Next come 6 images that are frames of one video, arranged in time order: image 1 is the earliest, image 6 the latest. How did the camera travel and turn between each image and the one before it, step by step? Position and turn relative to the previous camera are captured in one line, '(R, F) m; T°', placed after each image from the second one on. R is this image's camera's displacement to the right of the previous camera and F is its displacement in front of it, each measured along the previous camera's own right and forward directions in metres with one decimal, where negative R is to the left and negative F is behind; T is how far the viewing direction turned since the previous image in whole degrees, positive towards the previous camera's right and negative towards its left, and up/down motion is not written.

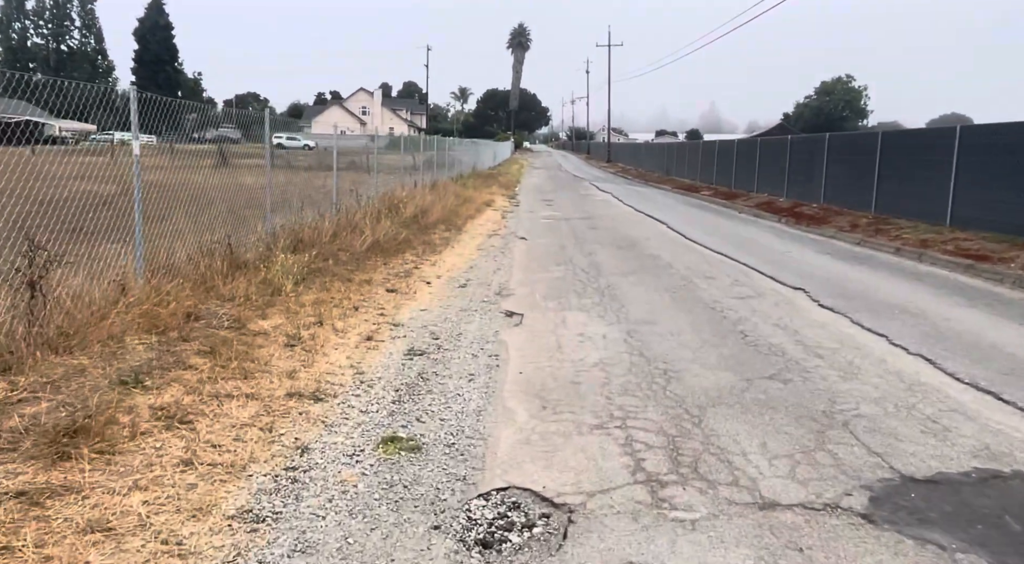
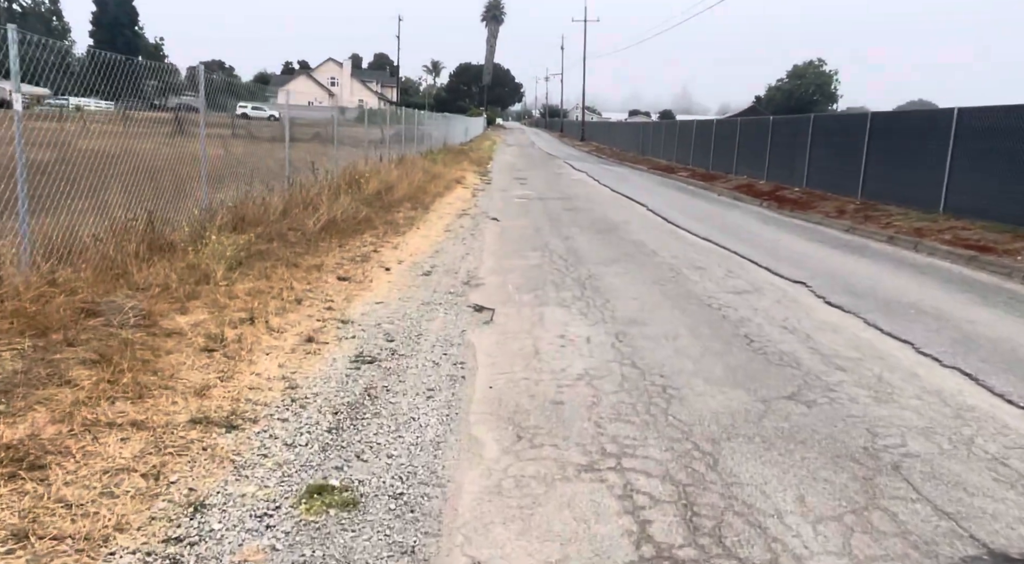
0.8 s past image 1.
(0.0, +1.1) m; +2°
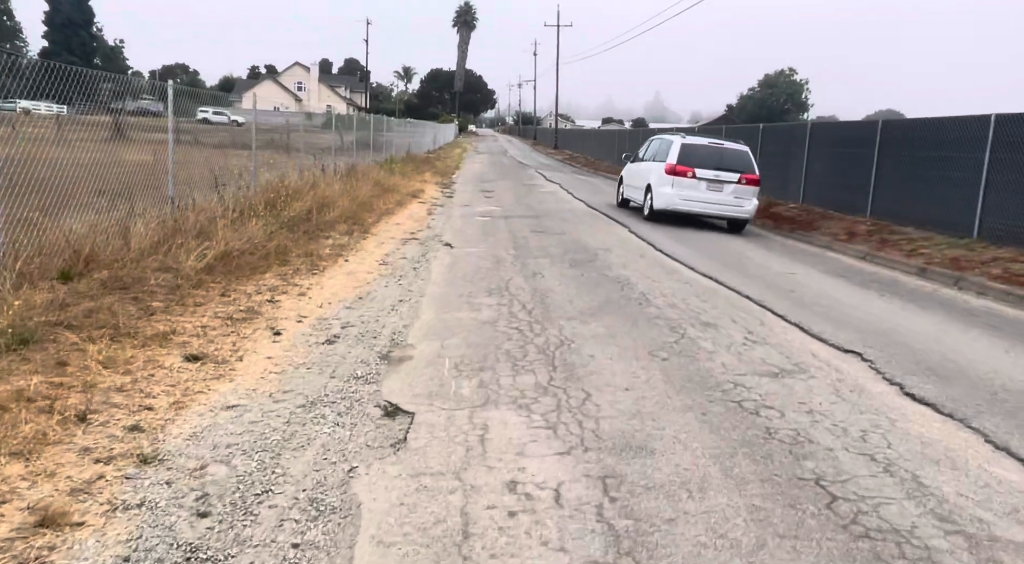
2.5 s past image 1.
(+0.3, +2.6) m; +2°
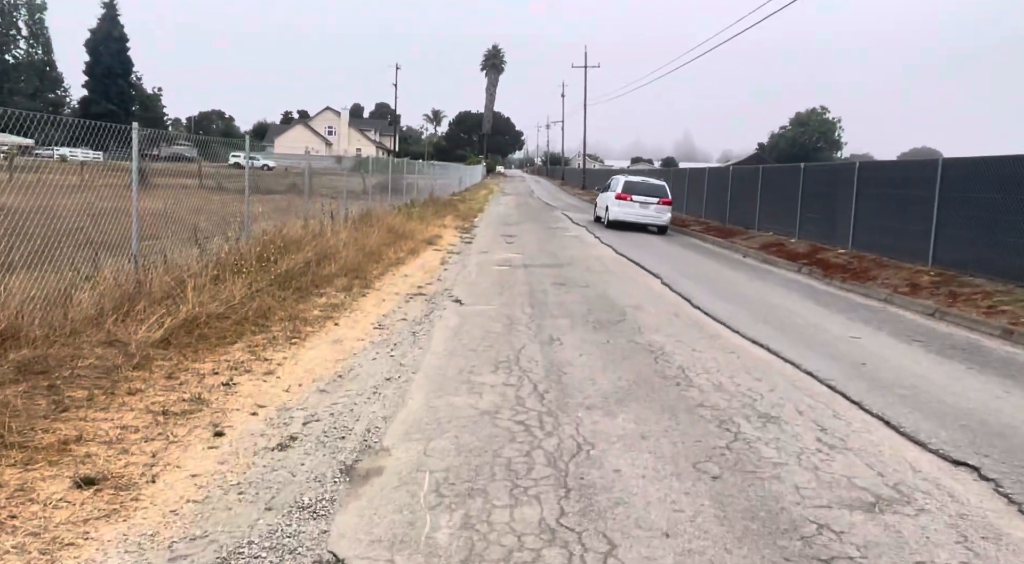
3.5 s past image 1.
(+0.2, +1.4) m; -2°
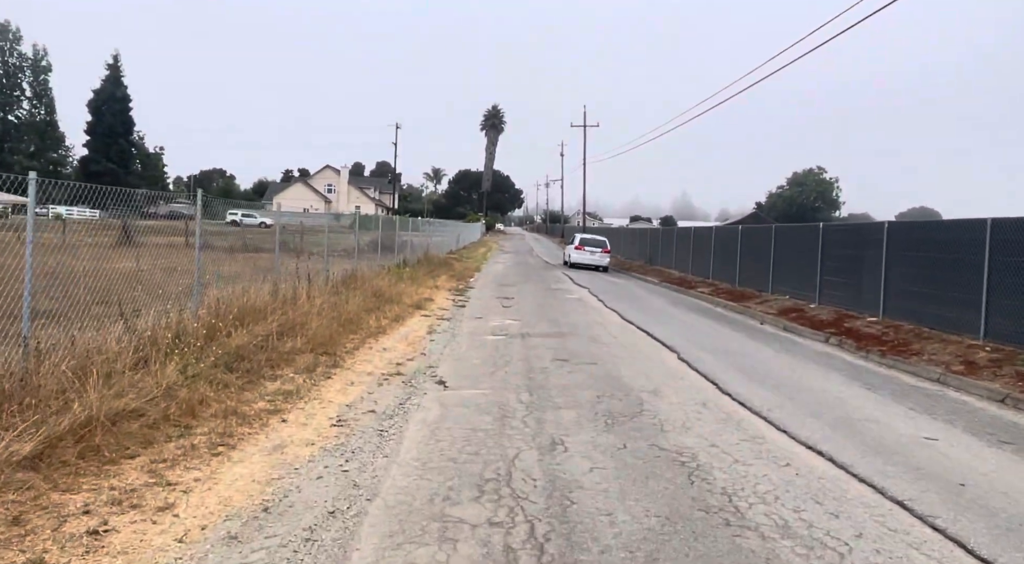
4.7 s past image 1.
(+0.1, +1.7) m; 0°
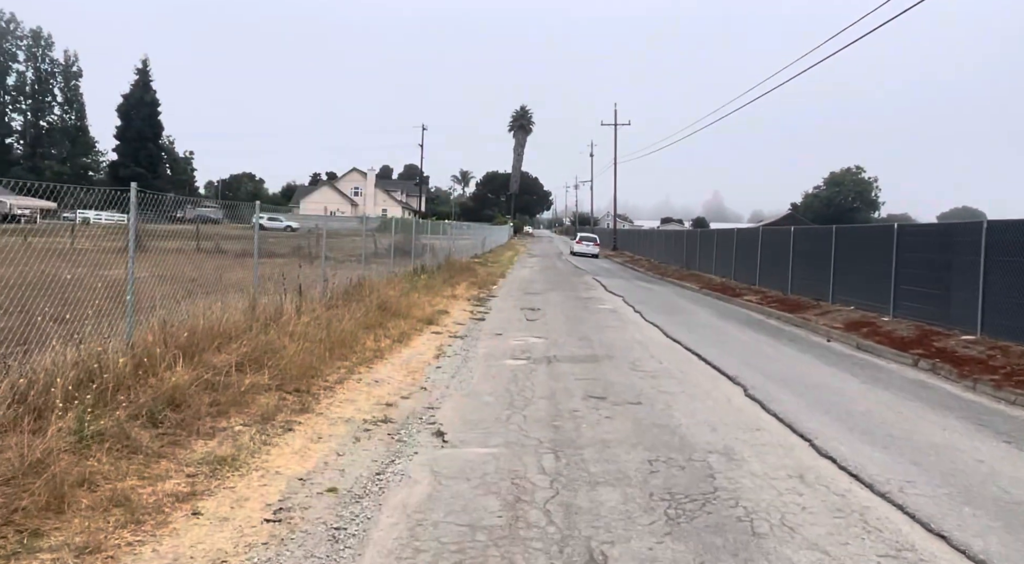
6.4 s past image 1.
(+0.1, +2.3) m; -2°
